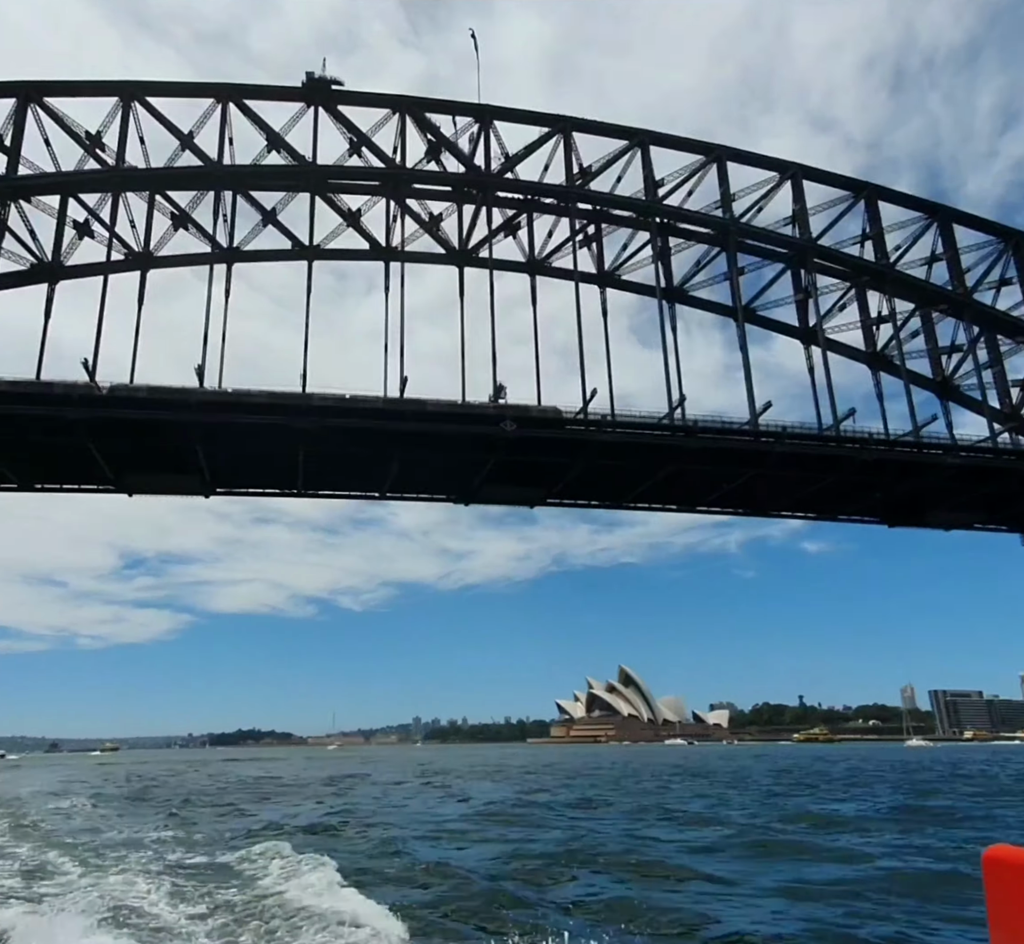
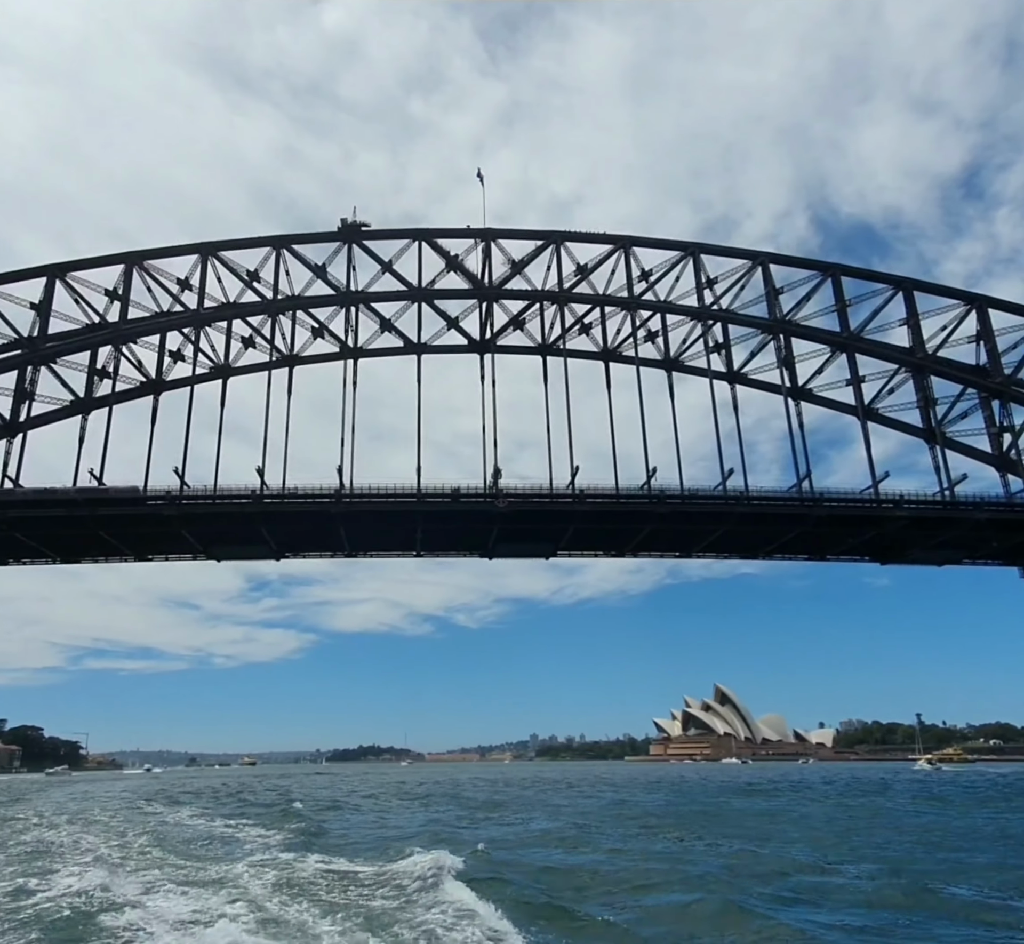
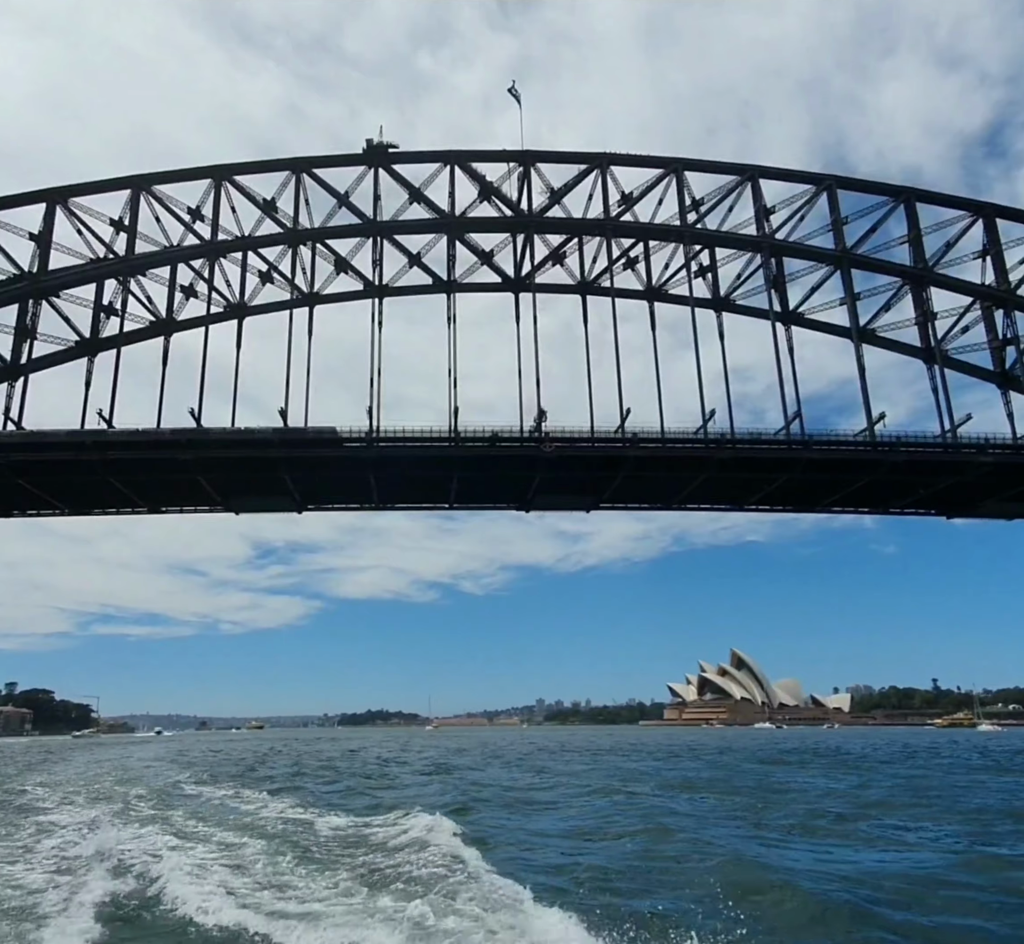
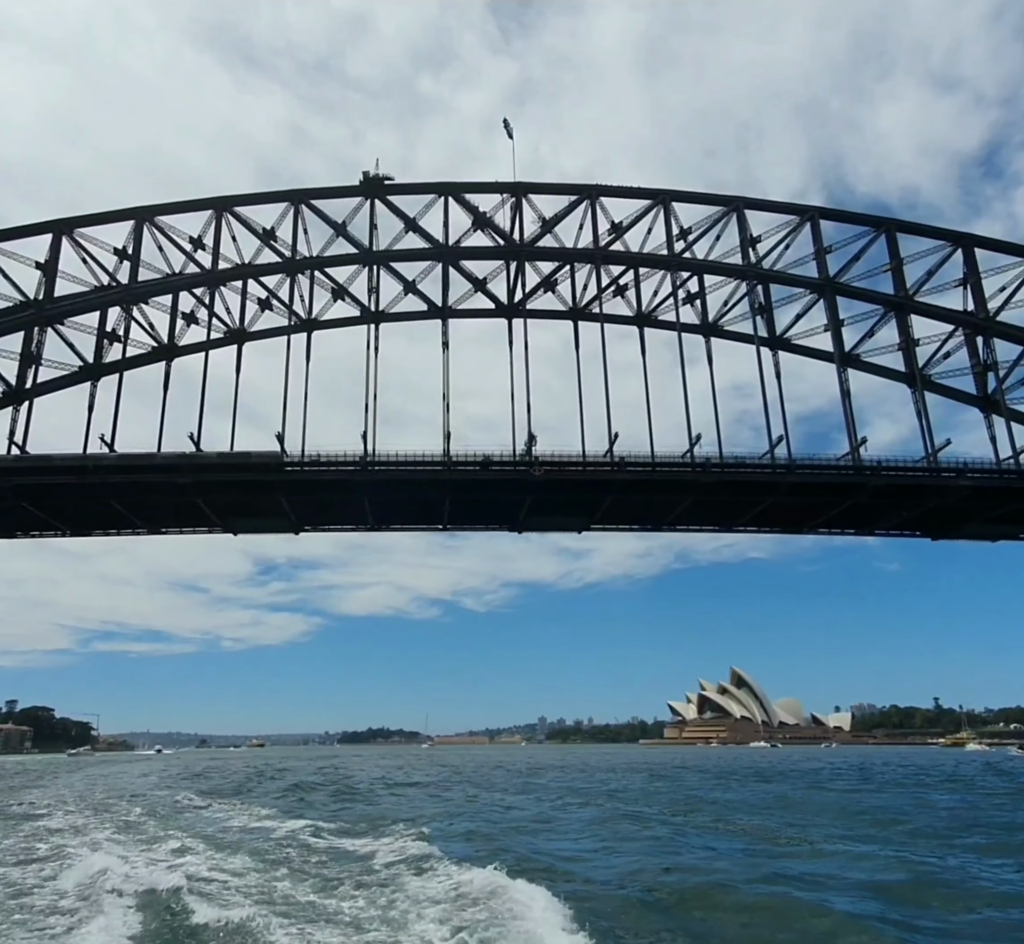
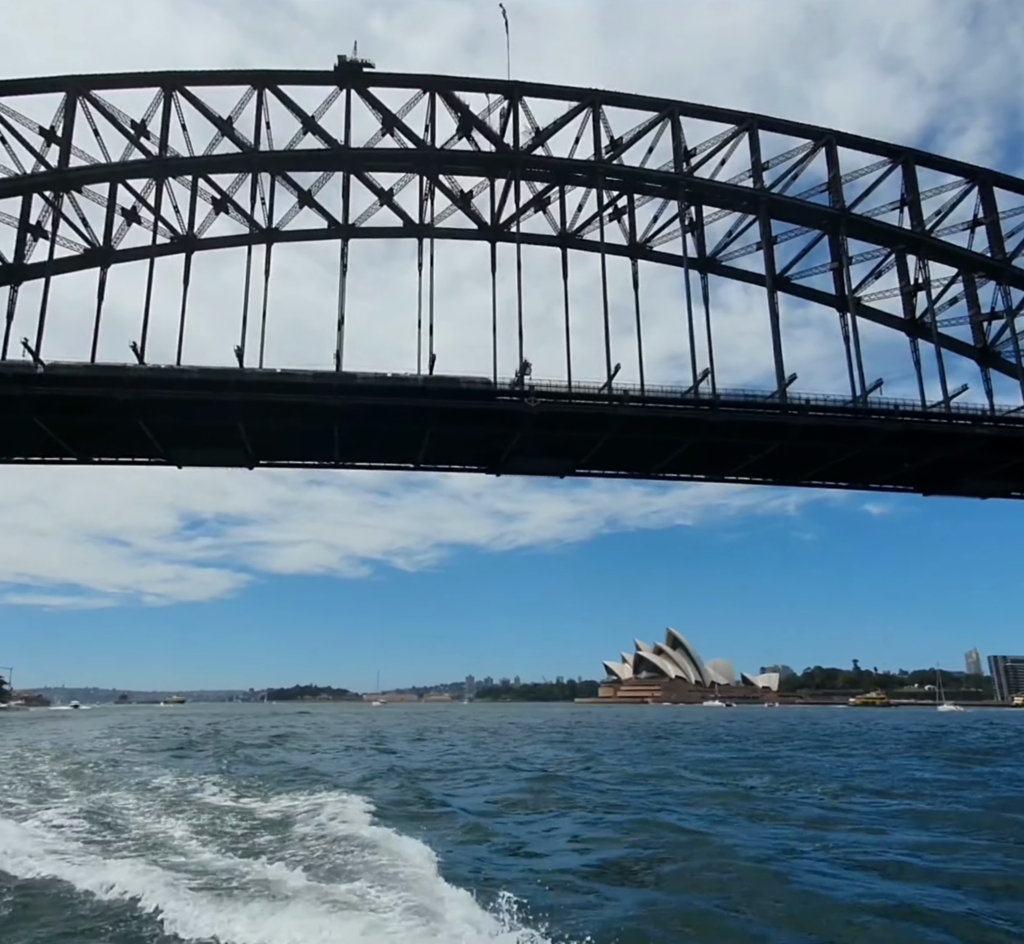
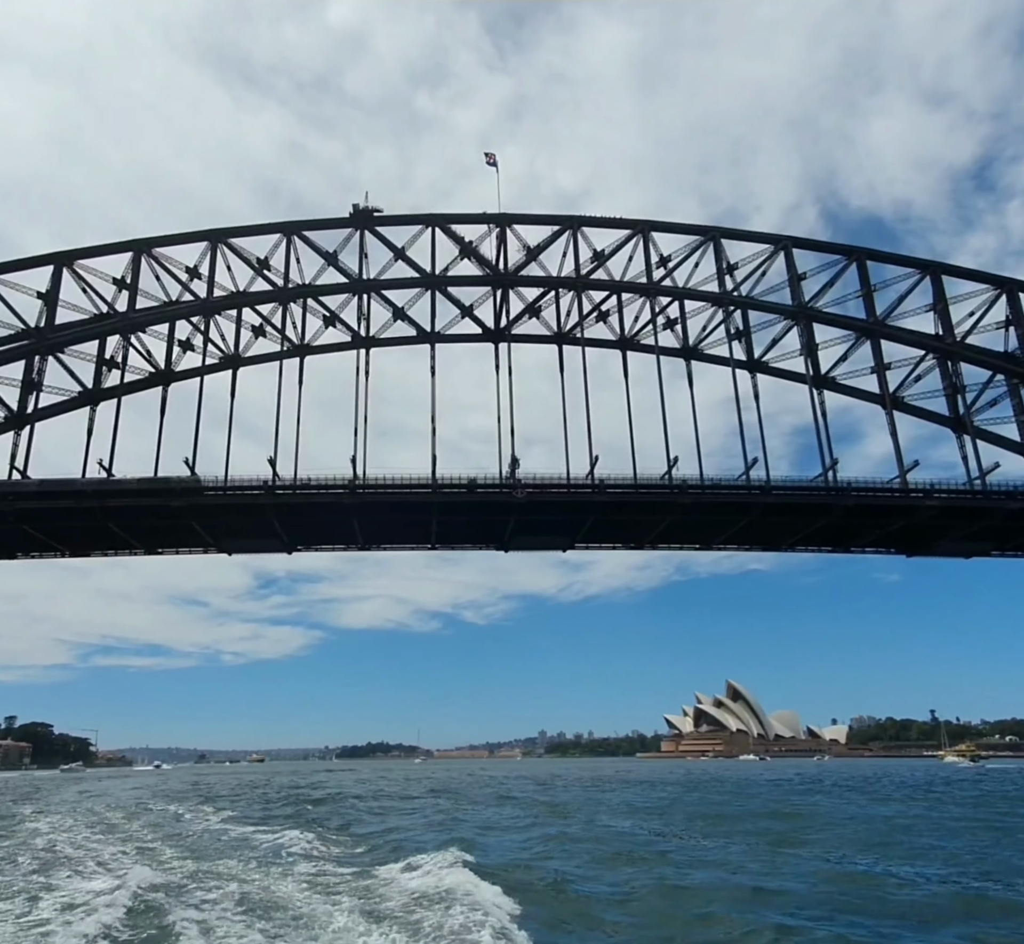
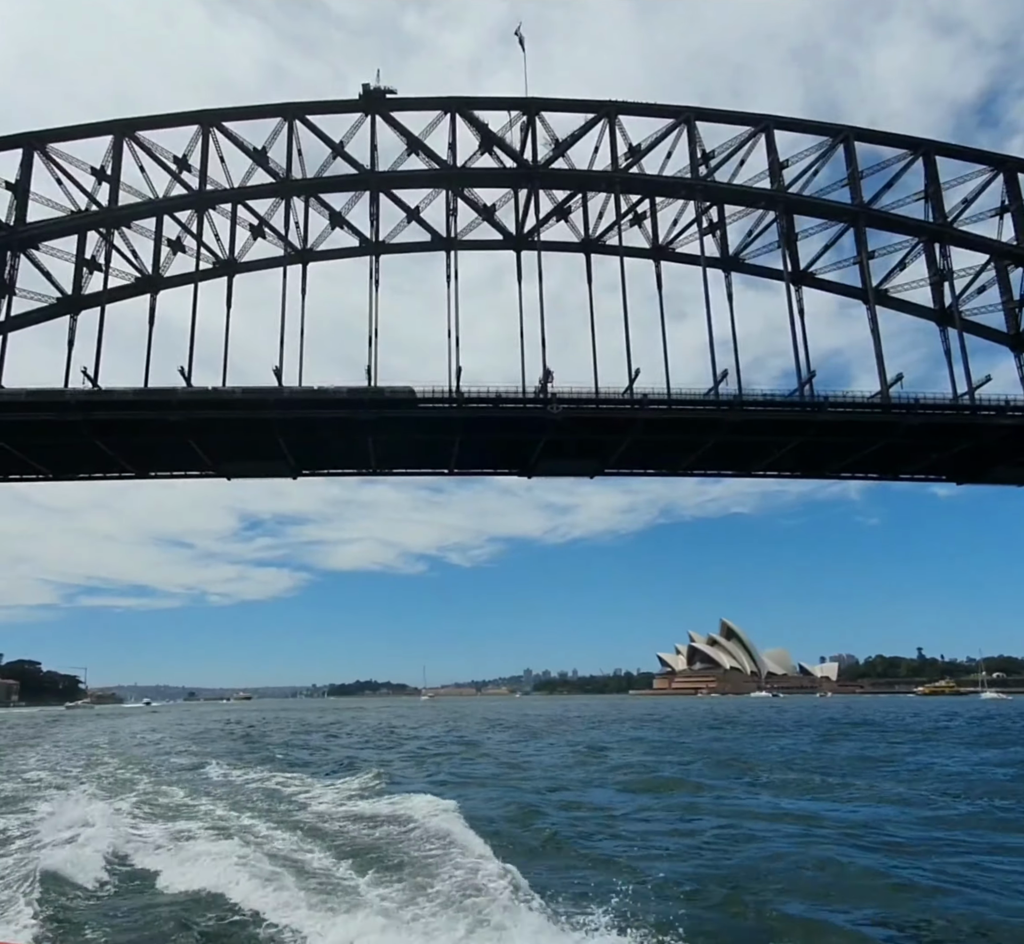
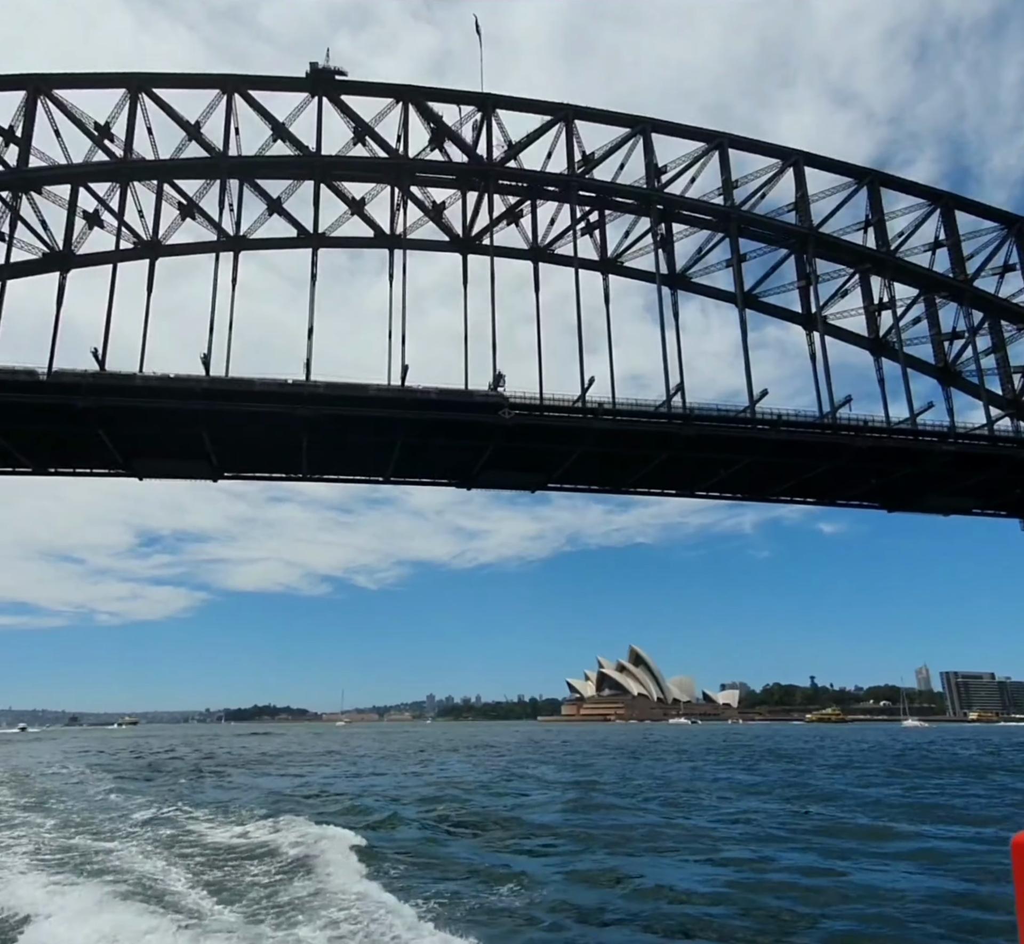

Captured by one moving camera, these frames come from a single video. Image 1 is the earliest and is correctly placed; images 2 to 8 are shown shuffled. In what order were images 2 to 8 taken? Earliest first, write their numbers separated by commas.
8, 5, 7, 3, 4, 6, 2
